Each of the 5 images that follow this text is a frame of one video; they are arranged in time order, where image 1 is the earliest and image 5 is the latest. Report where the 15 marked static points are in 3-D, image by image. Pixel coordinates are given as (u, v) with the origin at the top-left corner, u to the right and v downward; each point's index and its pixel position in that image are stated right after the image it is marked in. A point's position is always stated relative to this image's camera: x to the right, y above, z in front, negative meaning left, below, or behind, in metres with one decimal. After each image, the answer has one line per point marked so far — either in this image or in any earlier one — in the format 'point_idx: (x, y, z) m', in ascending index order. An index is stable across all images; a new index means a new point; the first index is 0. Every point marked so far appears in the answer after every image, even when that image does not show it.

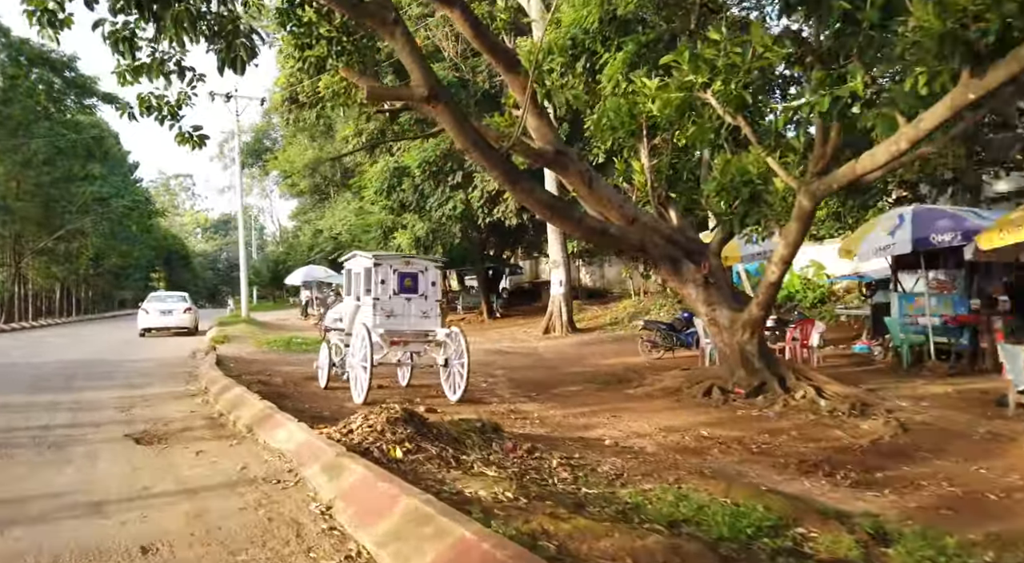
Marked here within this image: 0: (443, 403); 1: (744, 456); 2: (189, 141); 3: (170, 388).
0: (-1.0, -1.7, +11.2) m
1: (+2.2, -1.6, +7.3) m
2: (-4.7, +2.0, +11.3) m
3: (-5.3, -1.7, +12.2) m
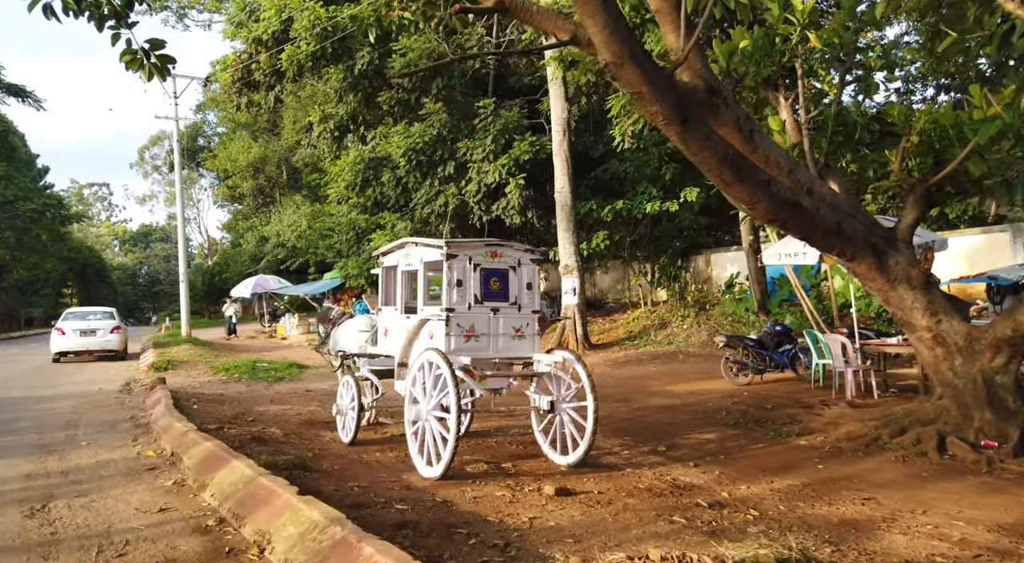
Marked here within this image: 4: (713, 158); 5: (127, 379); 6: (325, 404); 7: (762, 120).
0: (+0.3, -1.8, +7.3) m
1: (+3.8, -1.6, +3.7) m
2: (-3.4, +2.0, +7.2) m
3: (-4.1, -1.7, +8.0) m
4: (+1.7, +1.0, +6.6) m
5: (-7.9, -2.0, +16.1) m
6: (-2.8, -1.8, +11.8) m
7: (+3.1, +2.0, +9.9) m
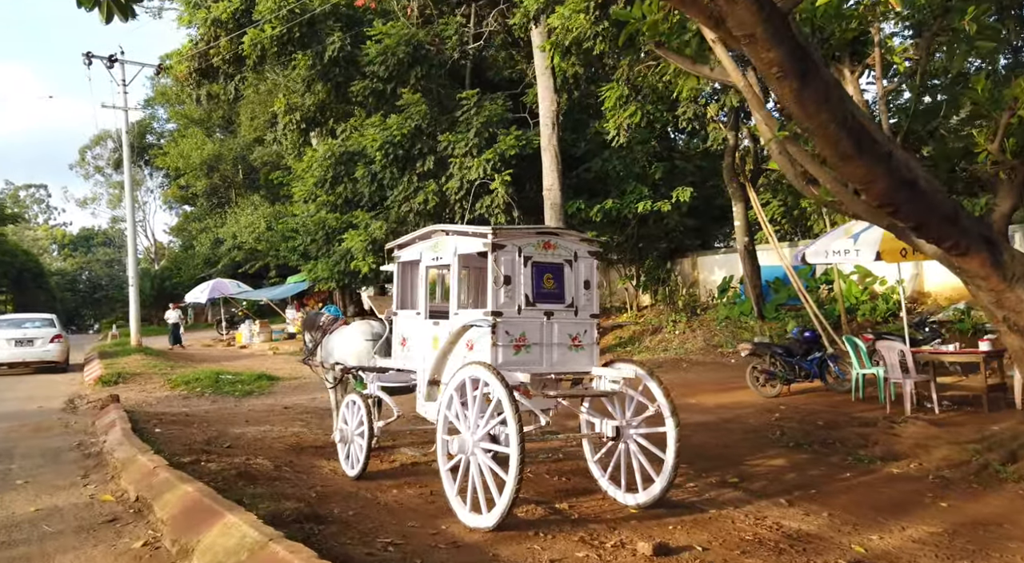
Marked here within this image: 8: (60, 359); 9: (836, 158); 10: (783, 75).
0: (+0.8, -1.7, +5.9) m
1: (+4.4, -1.5, +2.5) m
2: (-2.9, +2.0, +5.6) m
3: (-3.7, -1.7, +6.3) m
4: (+2.2, +1.1, +5.3) m
5: (-8.0, -2.0, +14.2) m
6: (-2.6, -1.9, +10.2) m
7: (+3.4, +2.0, +8.7) m
8: (-10.4, -1.8, +18.2) m
9: (+2.3, +0.9, +5.5) m
10: (+1.8, +1.3, +5.1) m
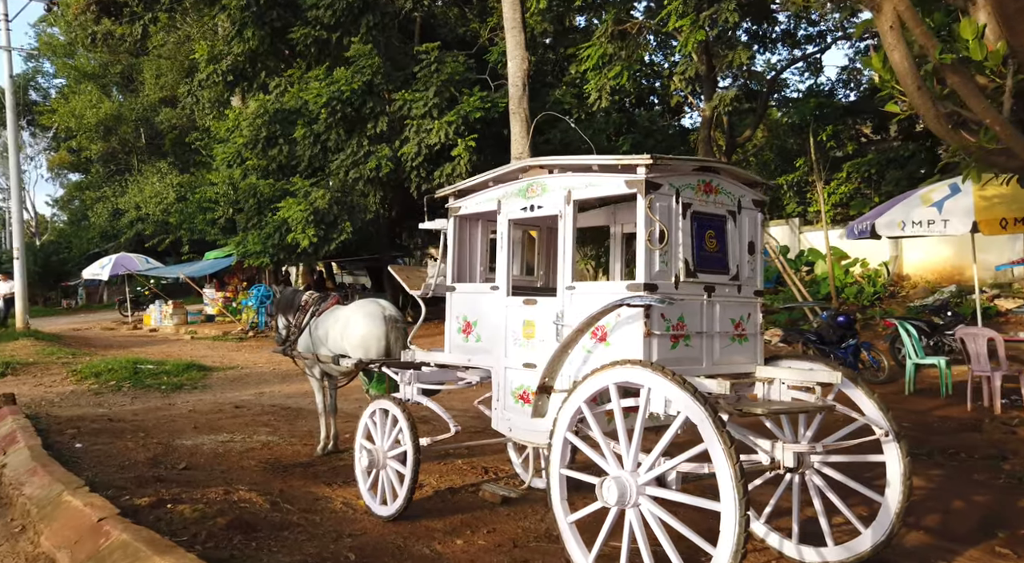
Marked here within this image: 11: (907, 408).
0: (+1.5, -1.5, +4.1) m
1: (+5.6, -1.4, +1.2) m
2: (-2.0, +2.2, +3.3) m
3: (-2.9, -1.4, +4.0) m
4: (+3.0, +1.2, +3.6) m
5: (-8.2, -1.6, +11.3) m
6: (-2.4, -1.5, +8.0) m
7: (+3.9, +2.3, +7.1) m
8: (-11.1, -1.2, +15.0) m
9: (+3.1, +1.0, +3.9) m
10: (+2.7, +1.5, +3.4) m
11: (+4.5, -1.4, +9.0) m
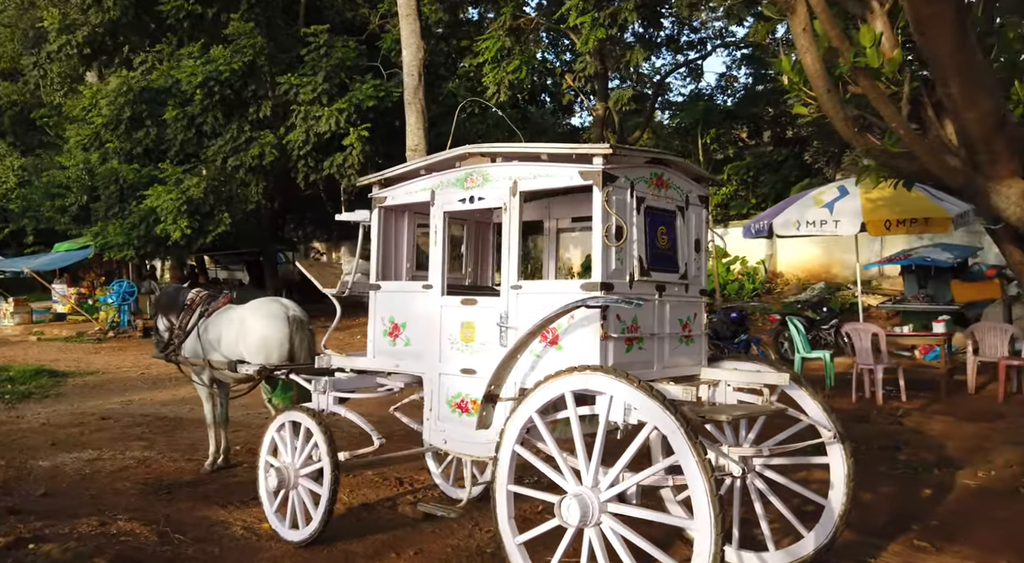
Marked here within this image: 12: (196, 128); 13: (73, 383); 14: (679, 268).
0: (+1.2, -1.5, +4.0) m
1: (+5.7, -1.5, +1.8) m
2: (-2.2, +2.2, +2.6) m
3: (-3.2, -1.4, +3.1) m
4: (+2.8, +1.2, +3.7) m
5: (-9.5, -1.5, +9.6) m
6: (-3.2, -1.5, +7.2) m
7: (+3.1, +2.3, +7.3) m
8: (-13.0, -1.1, +12.7) m
9: (+2.8, +1.0, +4.0) m
10: (+2.5, +1.5, +3.4) m
11: (+3.4, -1.4, +9.3) m
12: (-7.0, +3.3, +17.0) m
13: (-6.4, -1.5, +11.5) m
14: (+0.9, +0.1, +4.1) m
